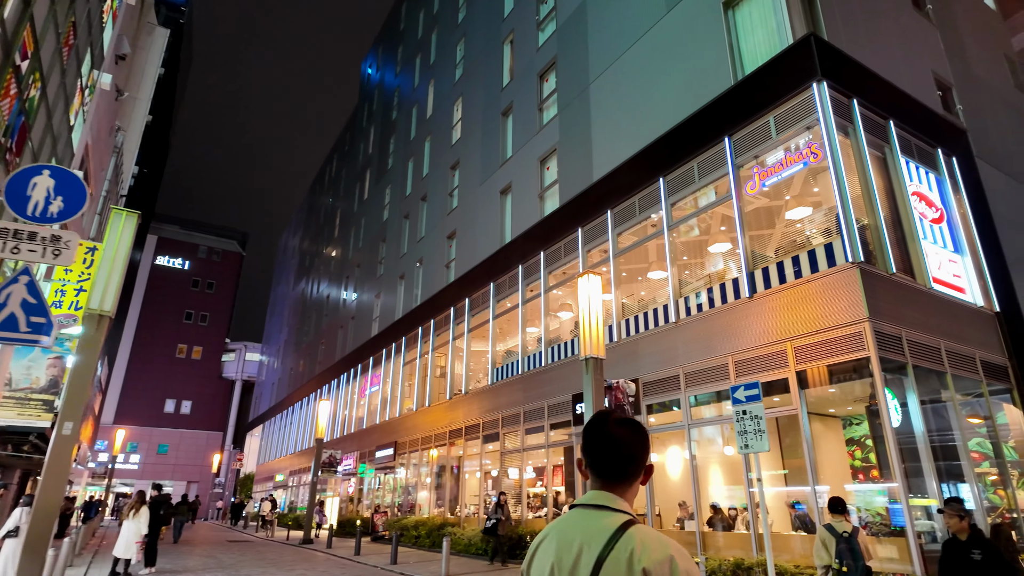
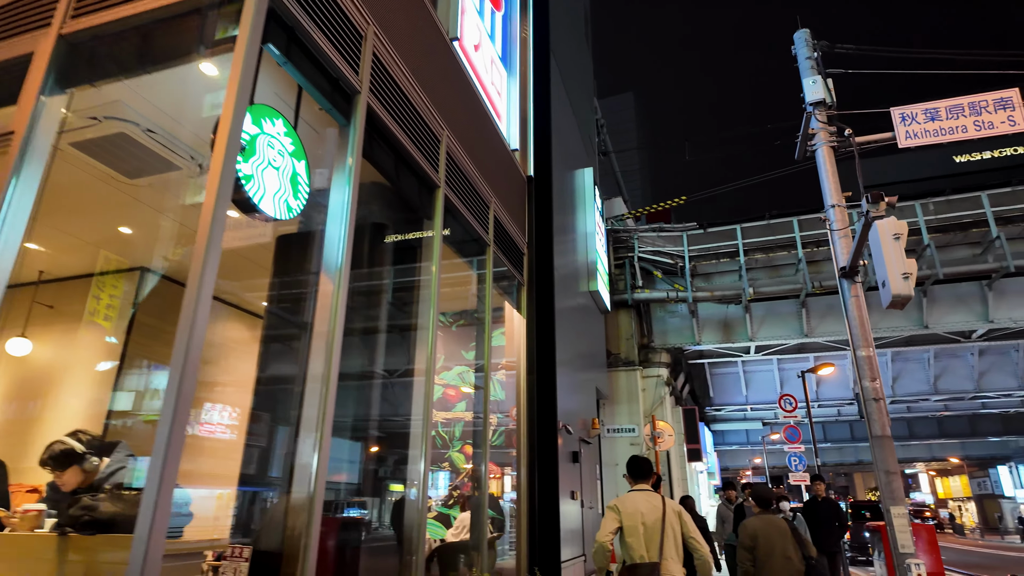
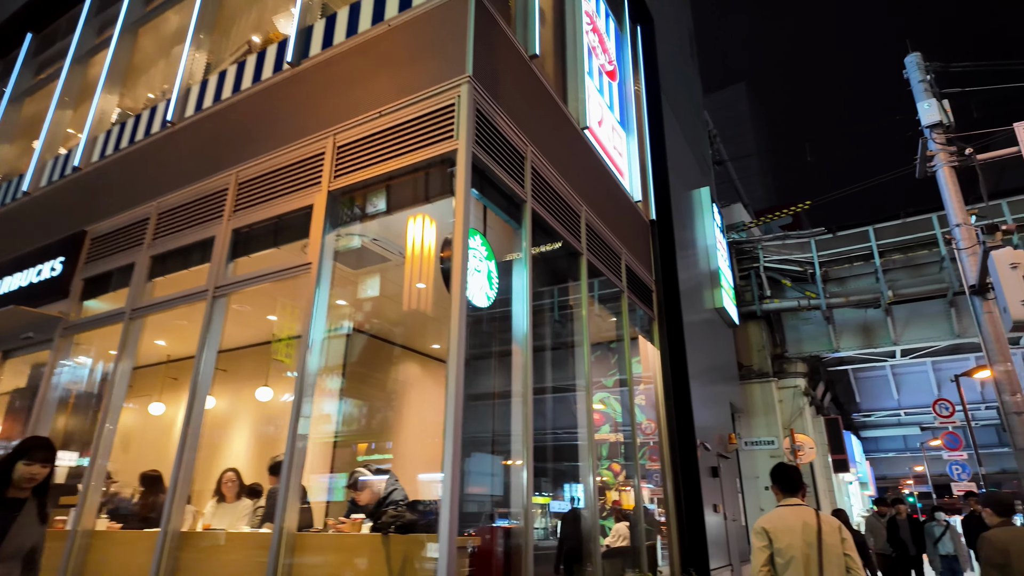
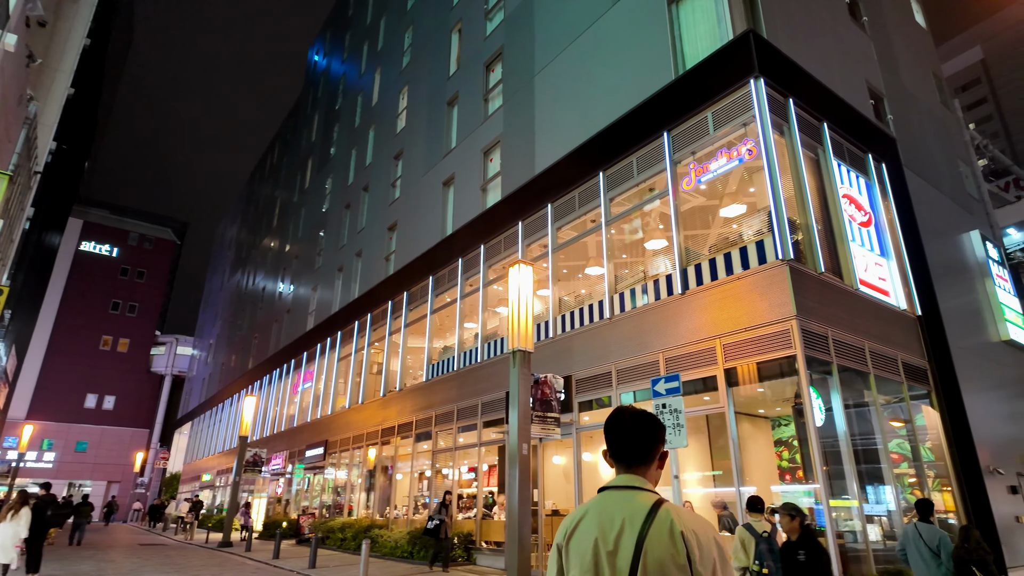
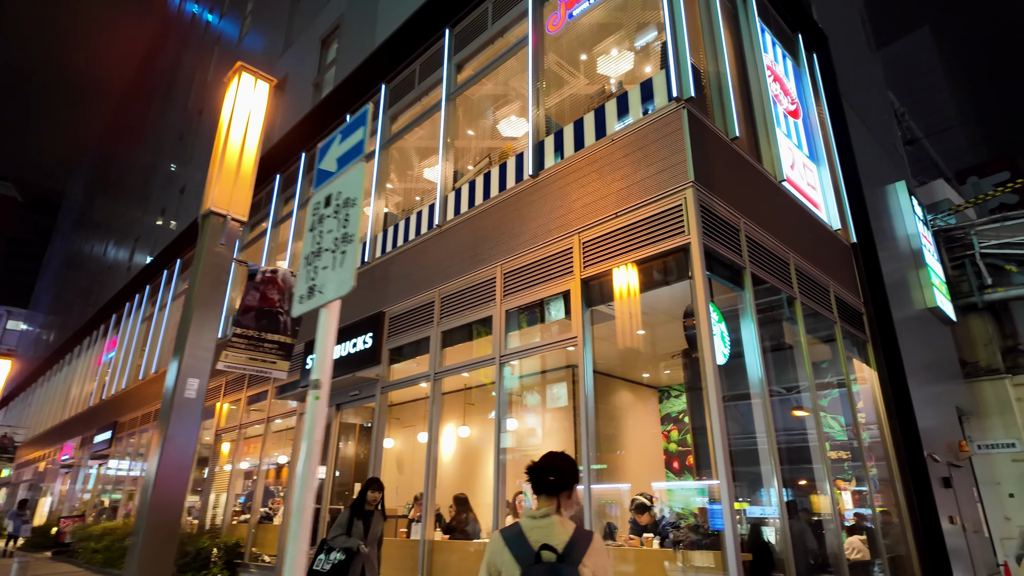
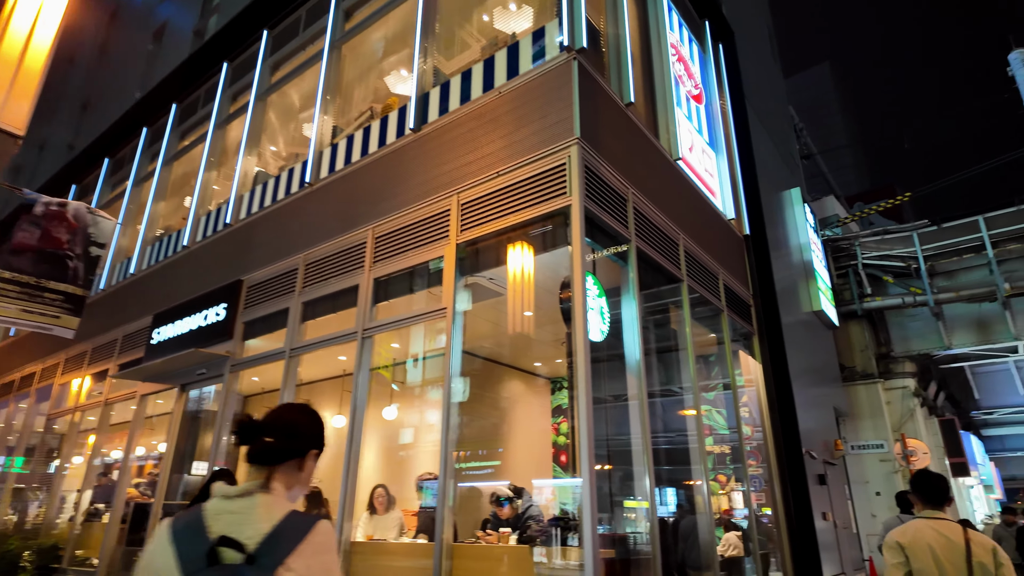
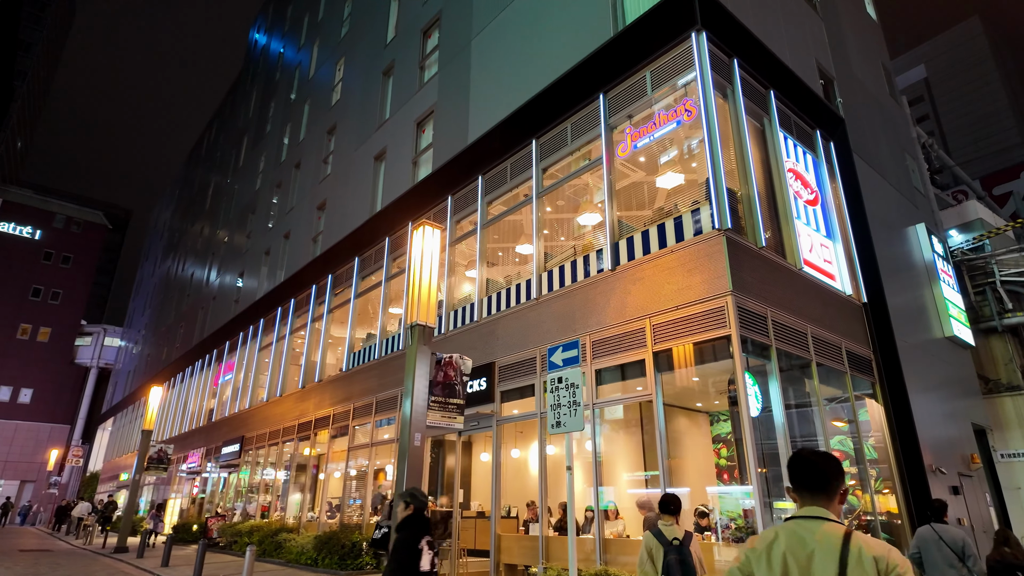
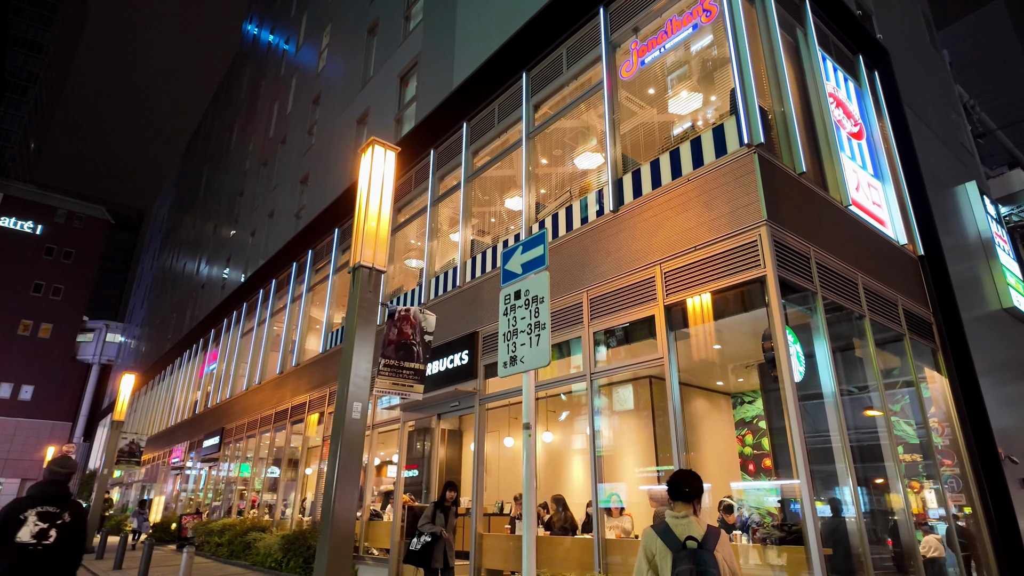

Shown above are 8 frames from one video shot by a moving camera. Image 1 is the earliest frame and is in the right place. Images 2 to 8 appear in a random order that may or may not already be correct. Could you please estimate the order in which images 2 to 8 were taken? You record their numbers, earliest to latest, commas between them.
4, 7, 8, 5, 6, 3, 2
